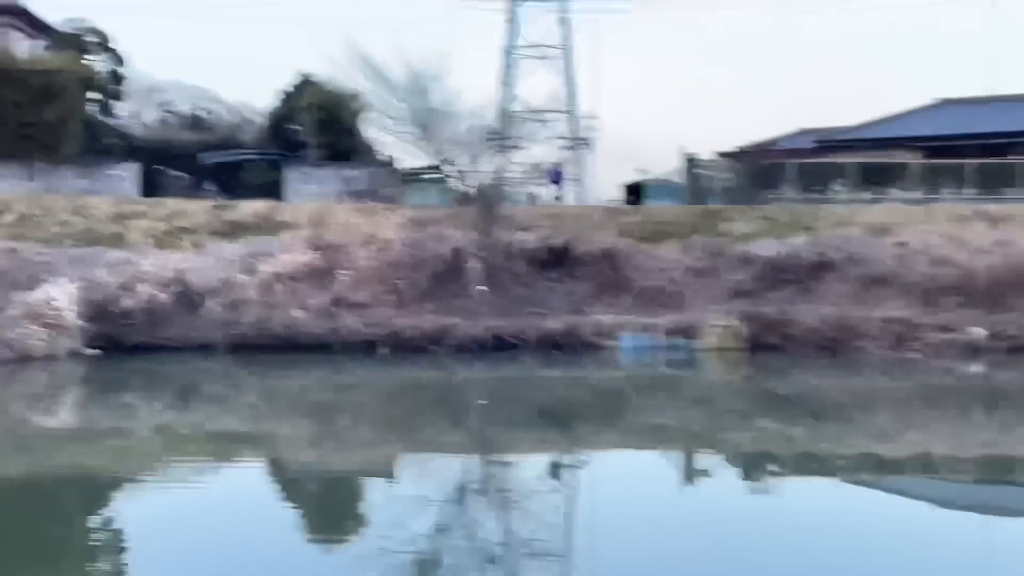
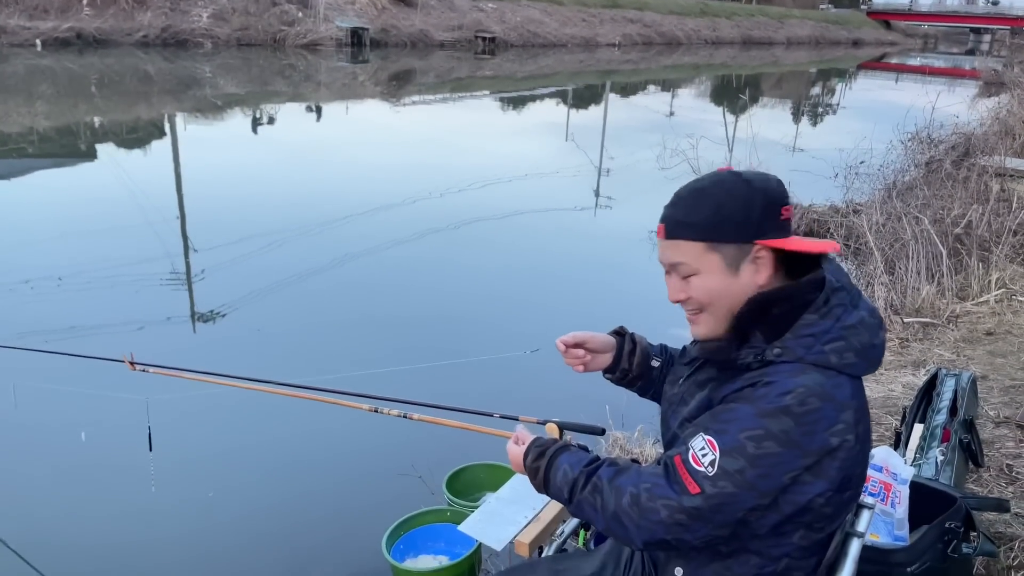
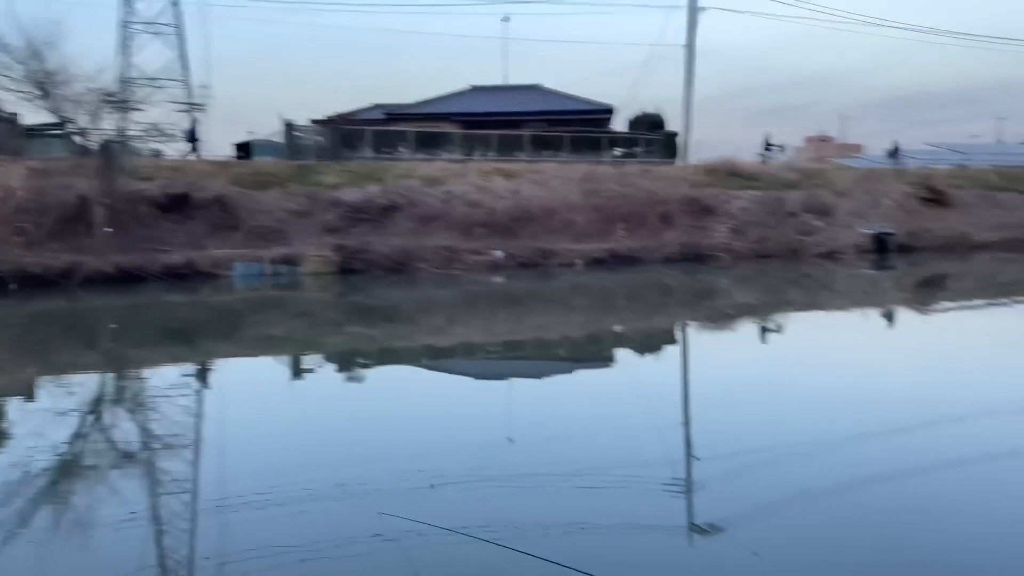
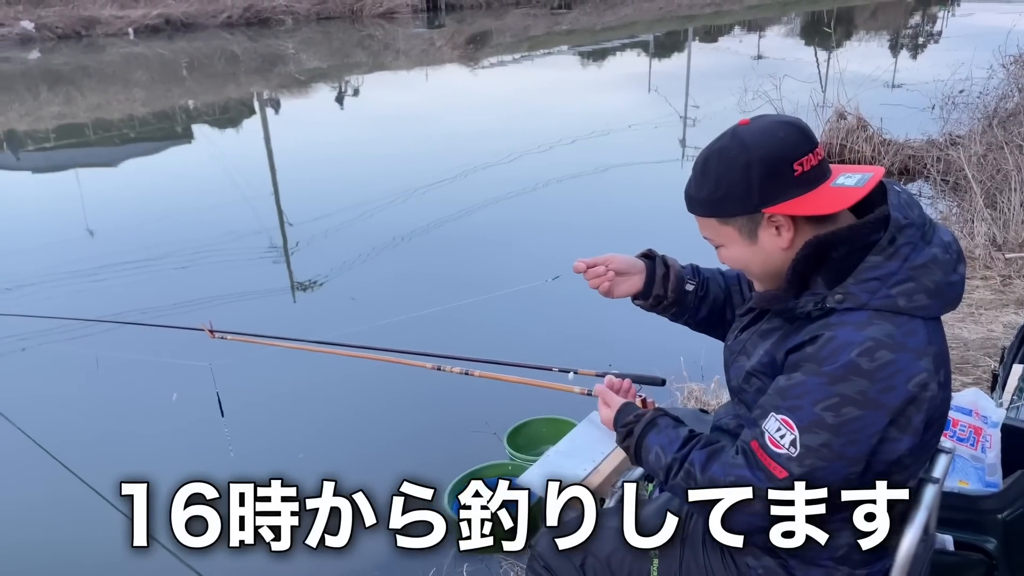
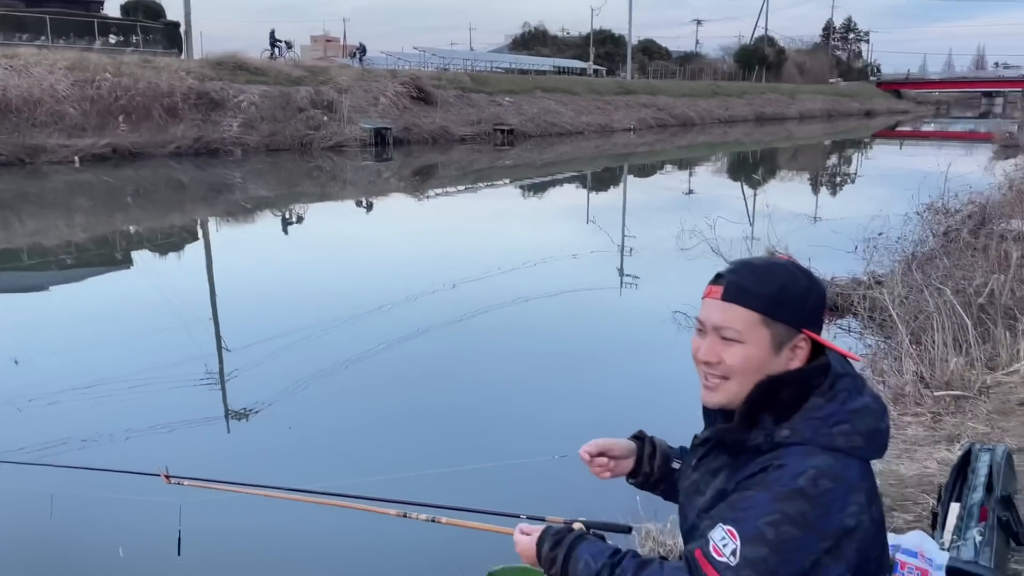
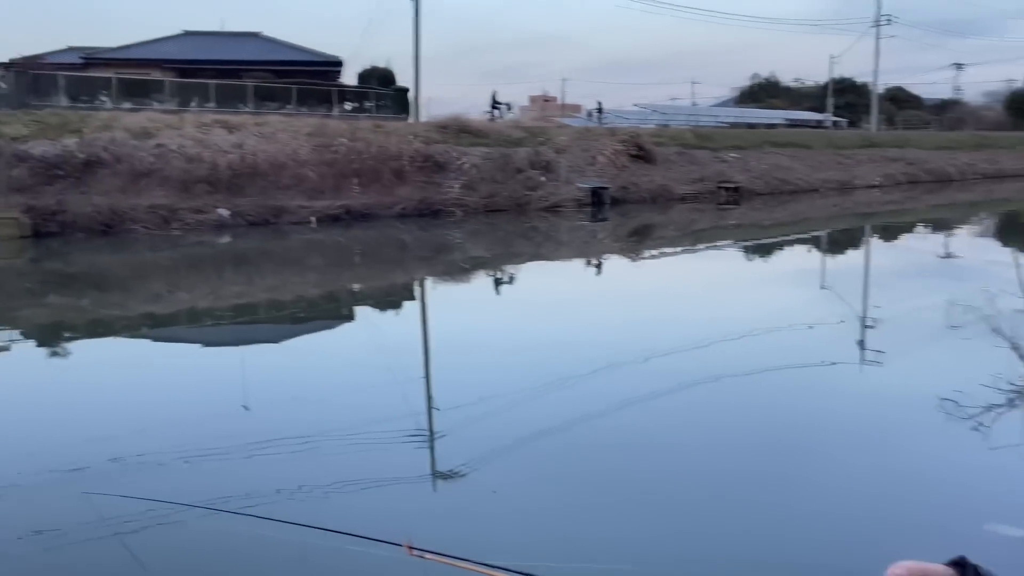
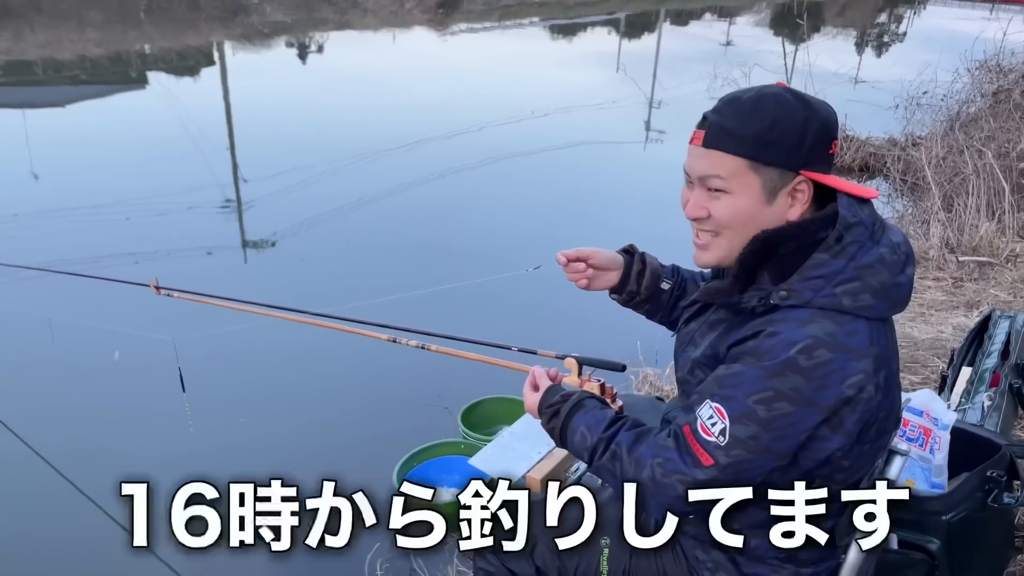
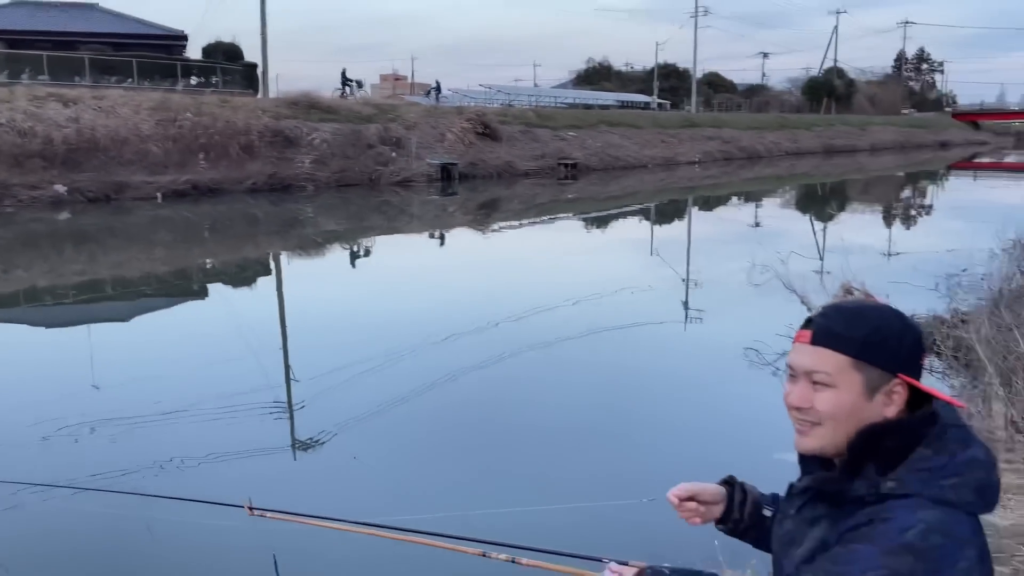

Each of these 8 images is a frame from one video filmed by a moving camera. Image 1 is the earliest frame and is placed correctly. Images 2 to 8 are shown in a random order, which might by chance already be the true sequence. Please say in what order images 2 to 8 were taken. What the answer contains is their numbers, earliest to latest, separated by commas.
3, 6, 8, 5, 2, 7, 4
